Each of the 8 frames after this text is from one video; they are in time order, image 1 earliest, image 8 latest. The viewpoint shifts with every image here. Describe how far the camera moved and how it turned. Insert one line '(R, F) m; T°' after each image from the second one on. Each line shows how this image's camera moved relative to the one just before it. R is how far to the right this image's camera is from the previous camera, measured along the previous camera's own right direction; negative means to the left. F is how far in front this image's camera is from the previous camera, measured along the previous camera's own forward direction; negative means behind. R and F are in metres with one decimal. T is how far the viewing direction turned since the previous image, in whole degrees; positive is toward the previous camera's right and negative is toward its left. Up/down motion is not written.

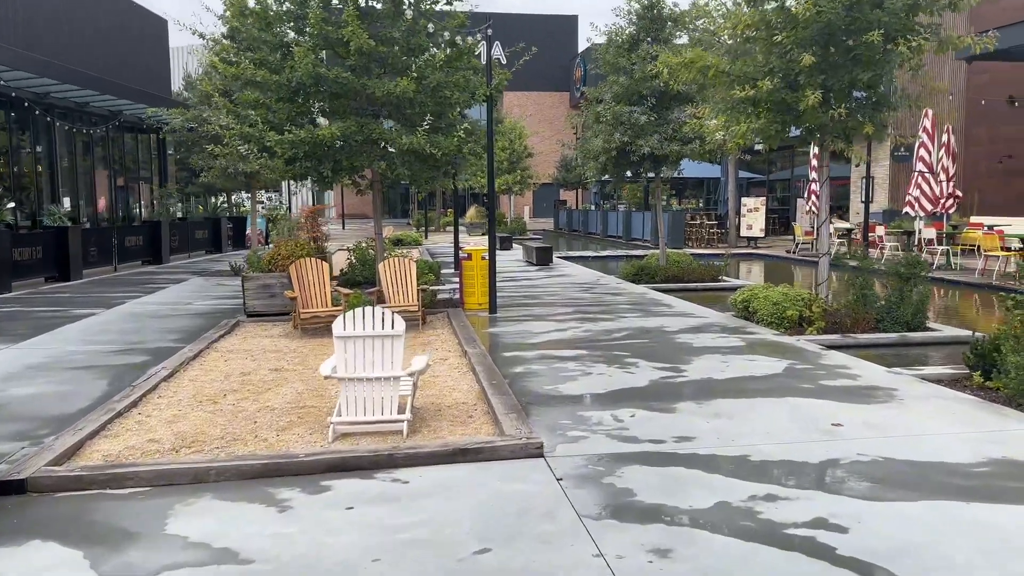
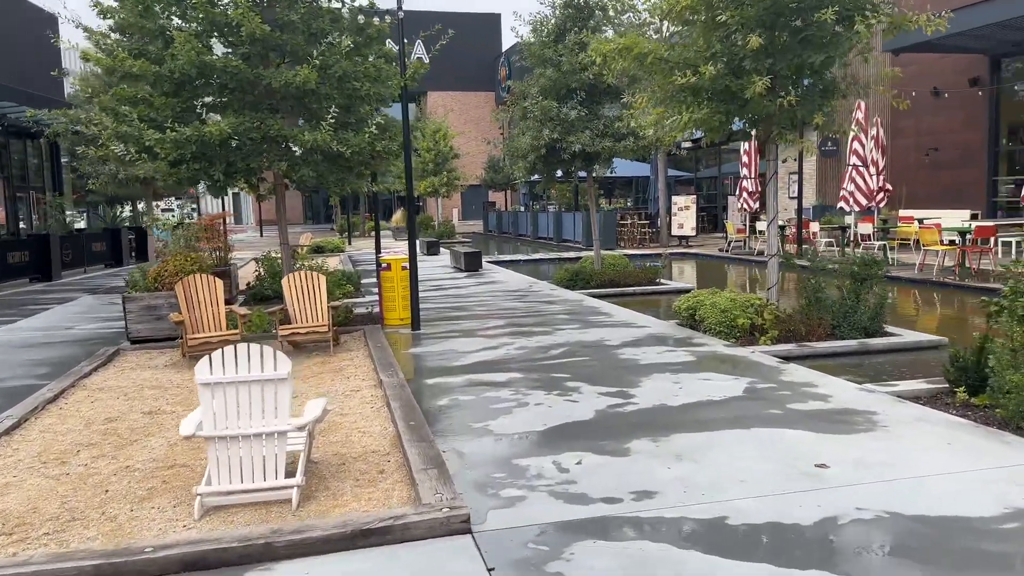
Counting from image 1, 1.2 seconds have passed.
(+0.1, +1.1) m; +5°
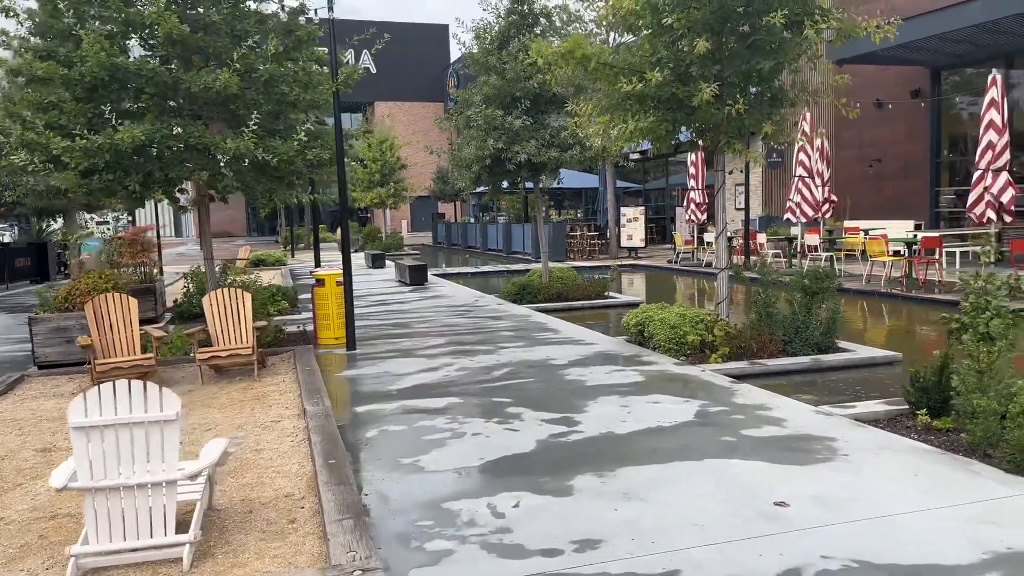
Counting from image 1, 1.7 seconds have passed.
(+0.1, +0.5) m; +3°
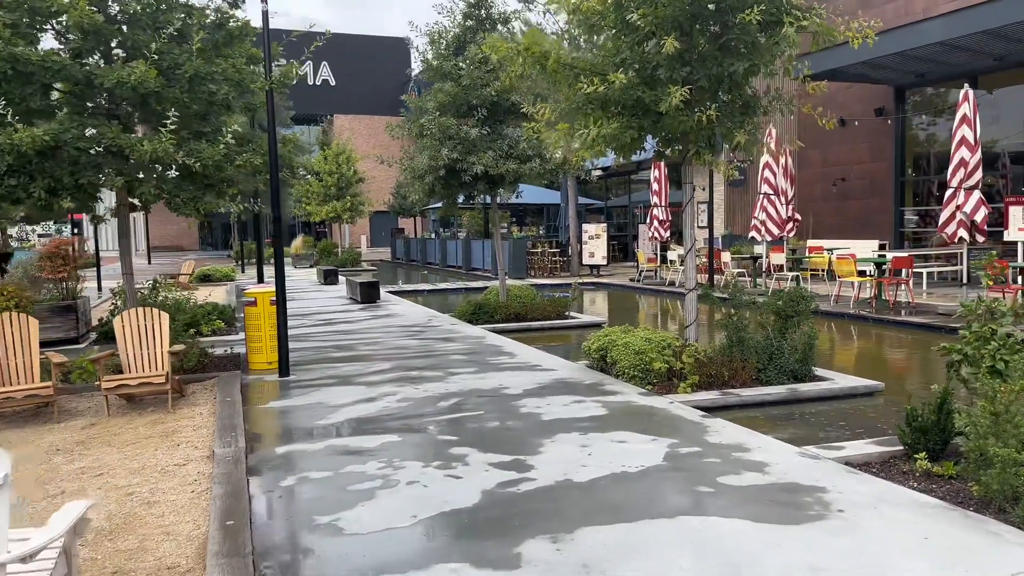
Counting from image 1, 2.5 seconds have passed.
(+0.1, +0.8) m; +3°
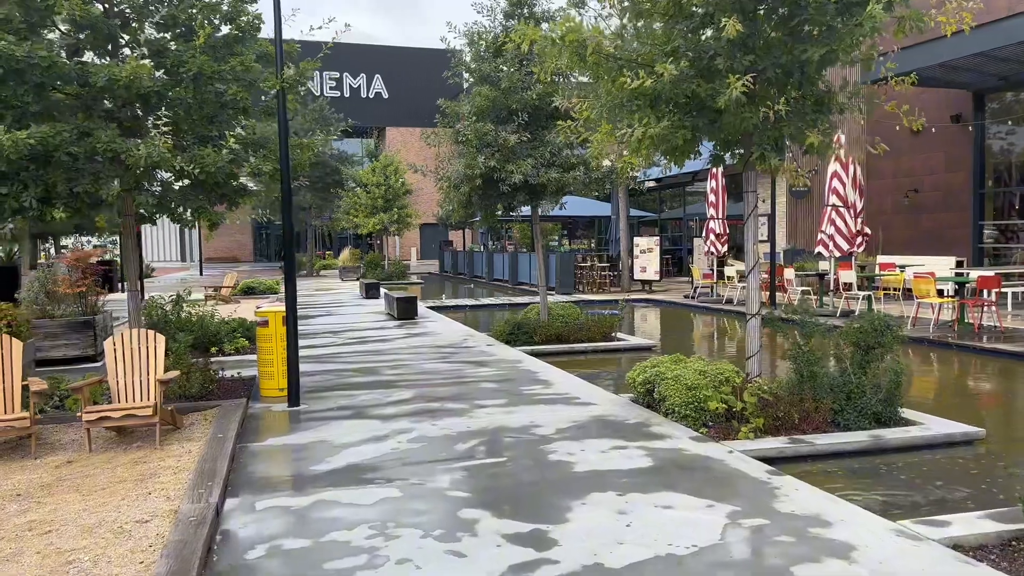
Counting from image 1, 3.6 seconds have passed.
(+0.2, +1.0) m; -4°
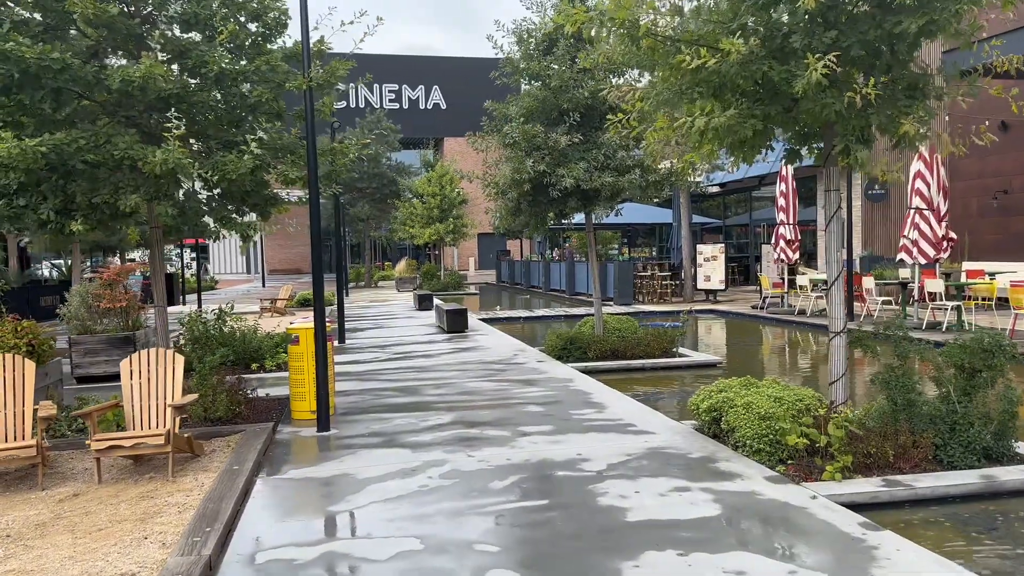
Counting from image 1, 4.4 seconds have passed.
(+0.1, +0.8) m; -4°
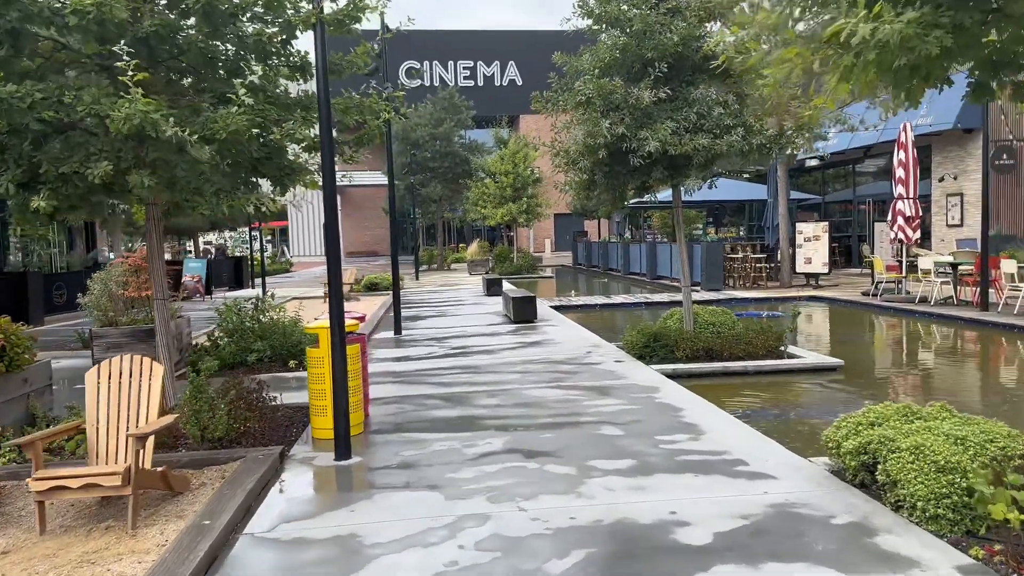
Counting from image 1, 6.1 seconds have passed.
(+0.1, +1.7) m; -6°
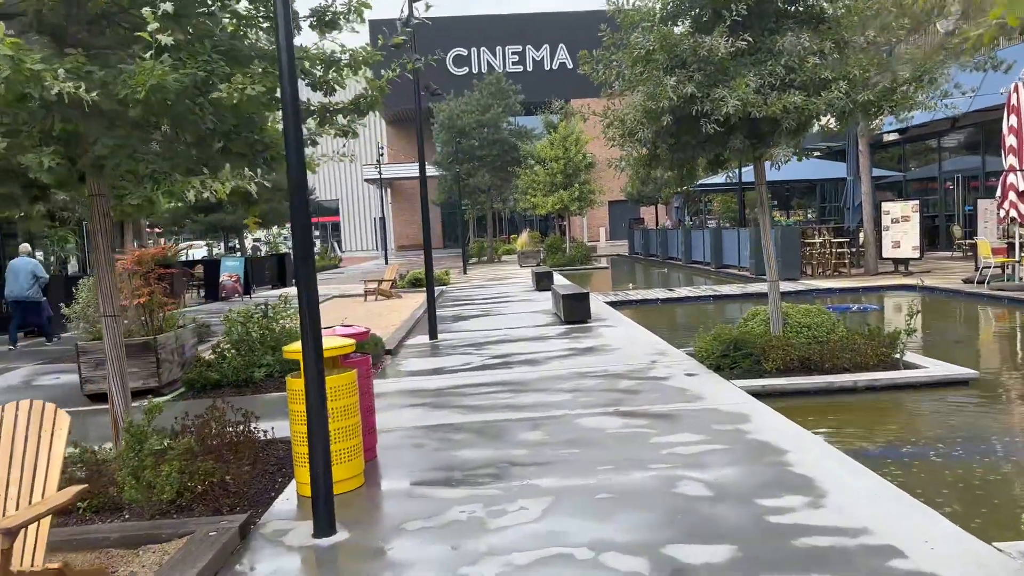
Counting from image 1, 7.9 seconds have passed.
(+0.1, +1.7) m; -4°
